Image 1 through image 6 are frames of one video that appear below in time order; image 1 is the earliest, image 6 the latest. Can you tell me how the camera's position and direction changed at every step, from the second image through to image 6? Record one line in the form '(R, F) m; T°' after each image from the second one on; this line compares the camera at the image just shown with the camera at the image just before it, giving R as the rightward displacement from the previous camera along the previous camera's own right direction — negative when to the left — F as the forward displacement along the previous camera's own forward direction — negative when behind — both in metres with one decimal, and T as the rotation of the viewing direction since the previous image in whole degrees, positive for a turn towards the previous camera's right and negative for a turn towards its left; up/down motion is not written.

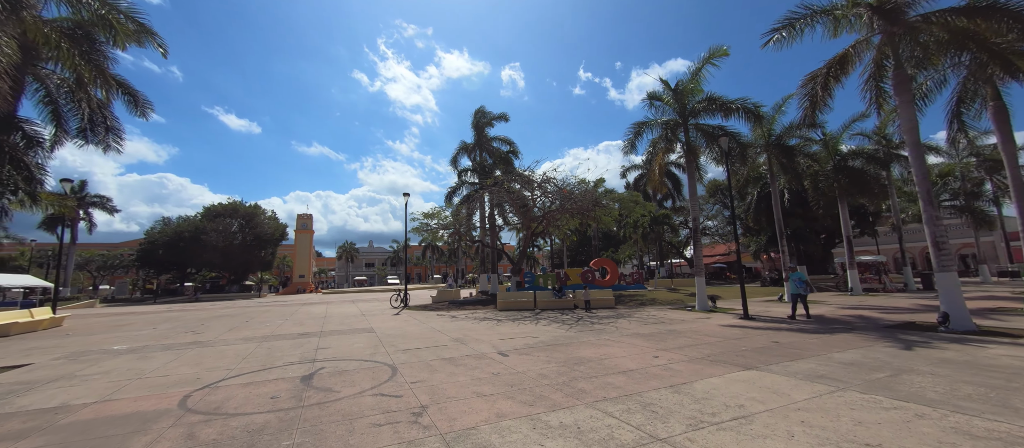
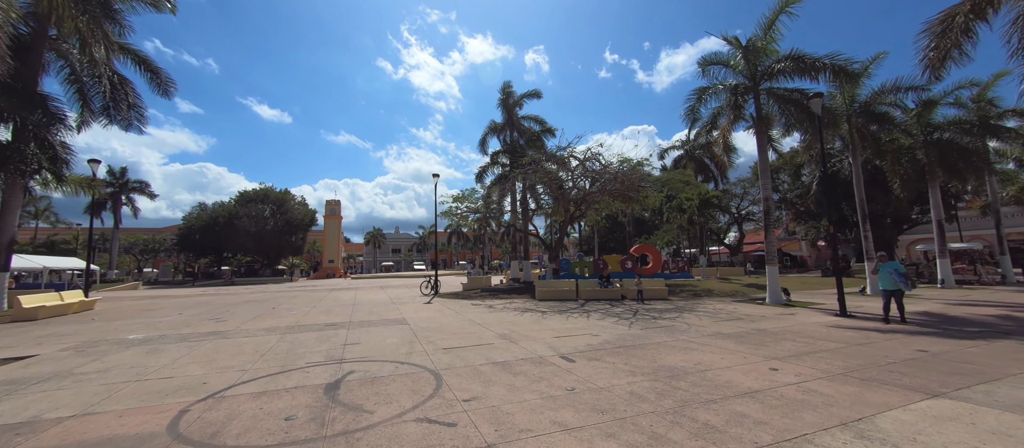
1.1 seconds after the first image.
(-0.8, +1.4) m; -4°
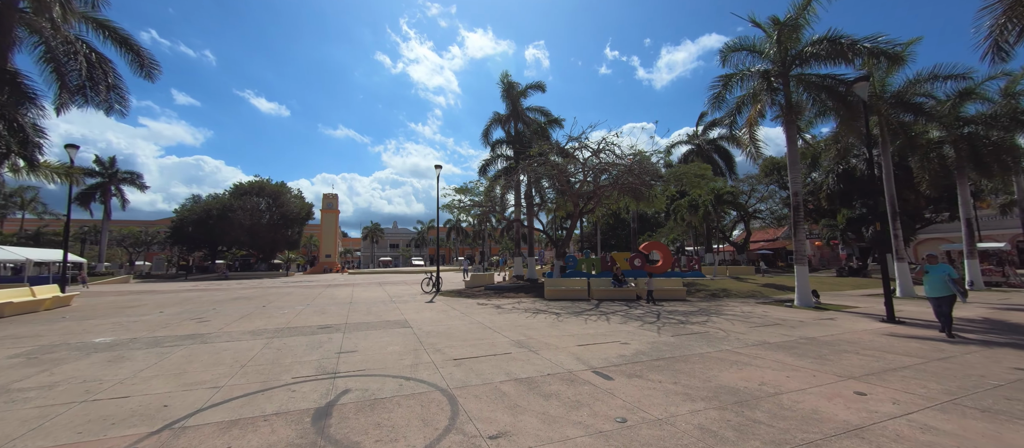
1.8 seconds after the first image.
(-0.4, +0.9) m; 0°
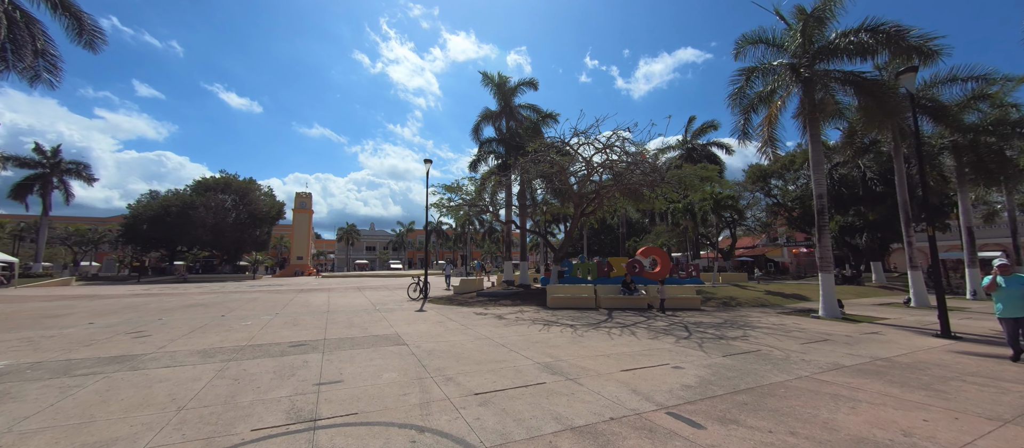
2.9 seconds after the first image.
(-0.8, +1.4) m; +3°
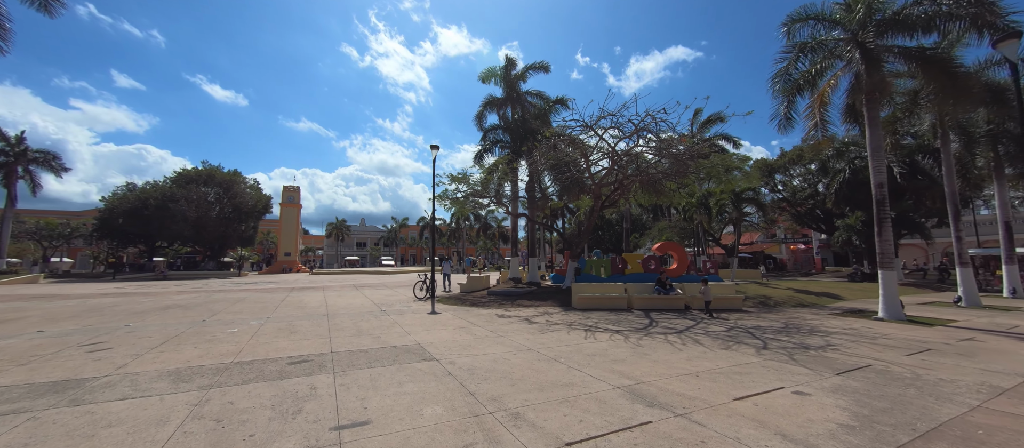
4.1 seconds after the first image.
(-1.1, +1.4) m; +2°
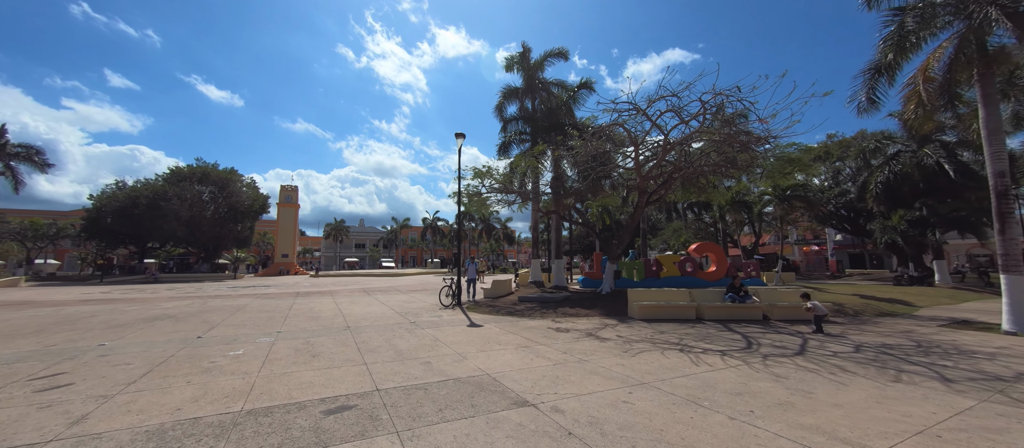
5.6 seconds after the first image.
(-1.5, +1.6) m; +1°
